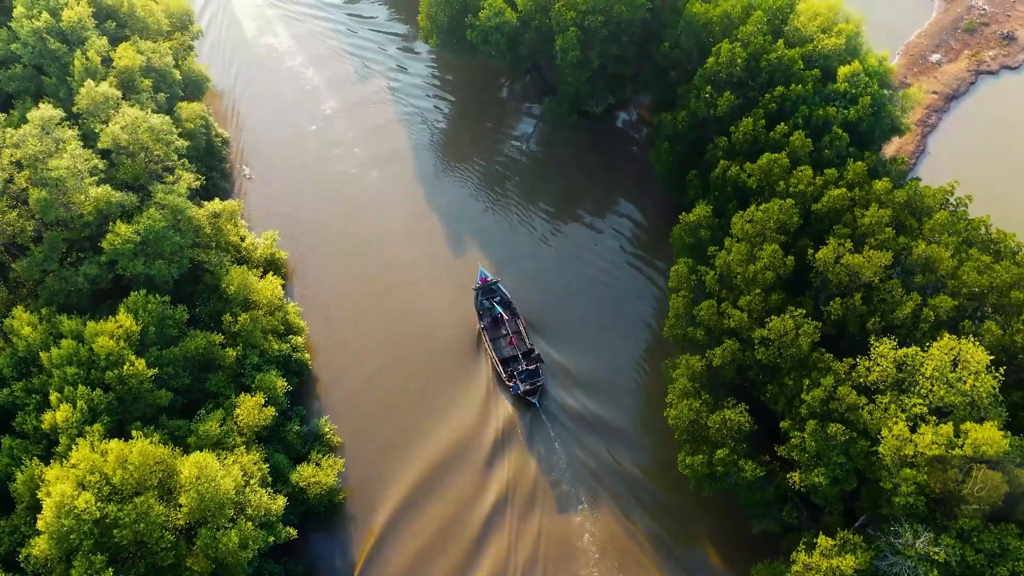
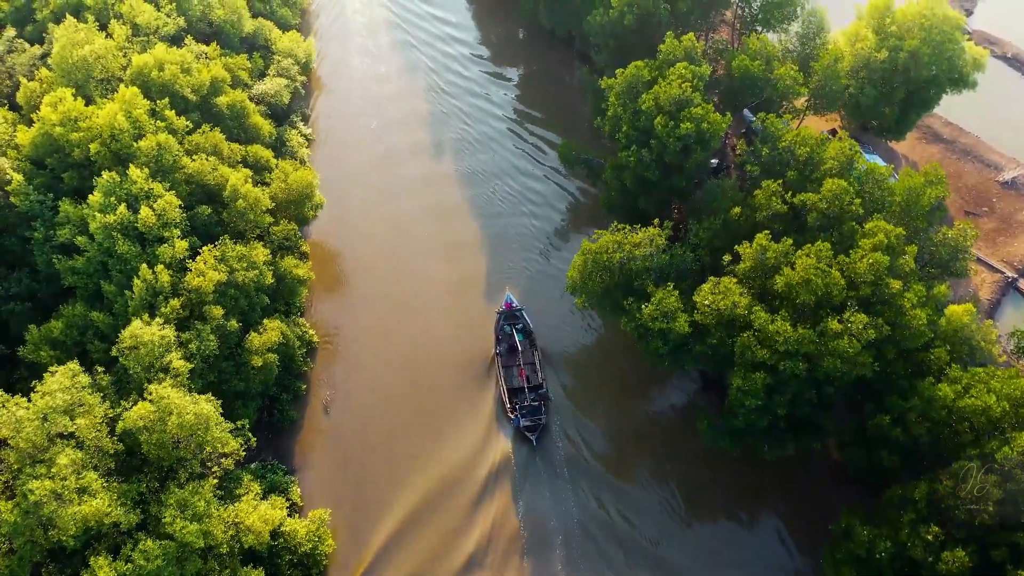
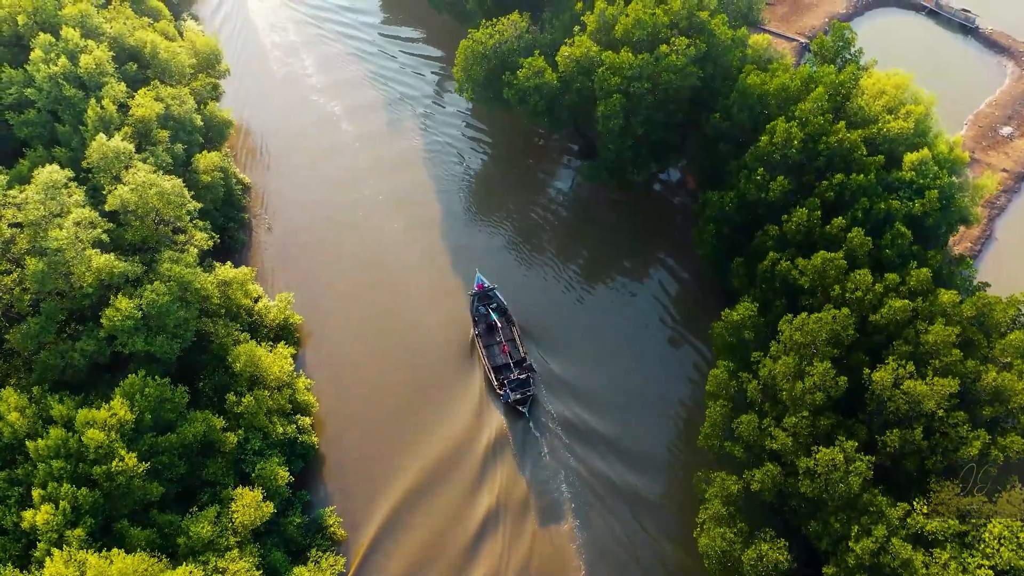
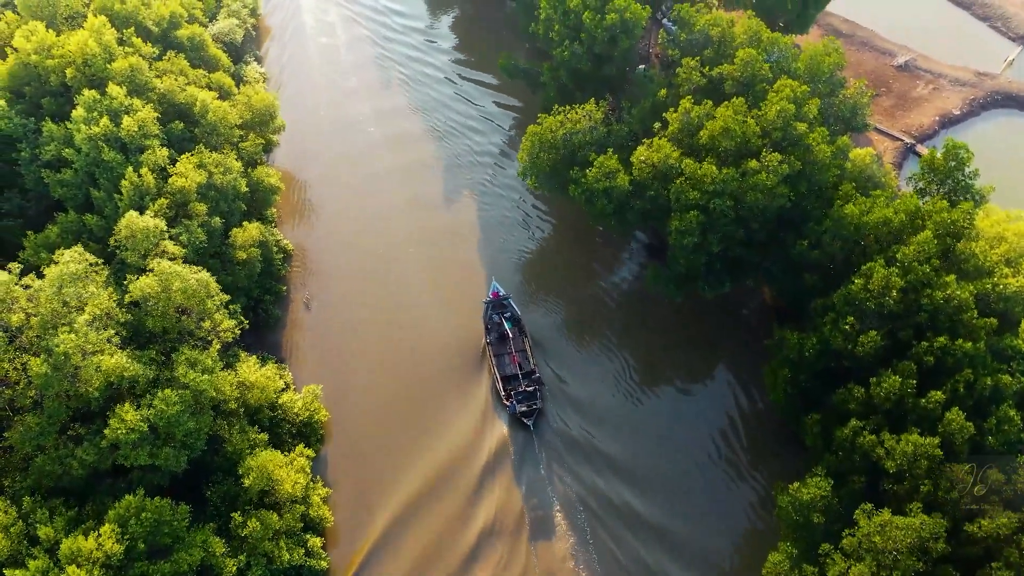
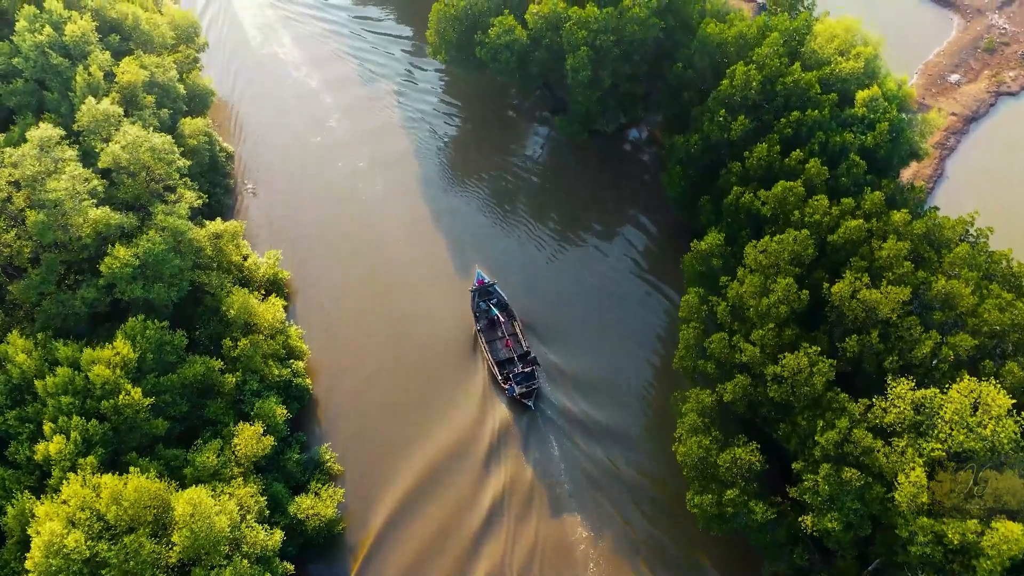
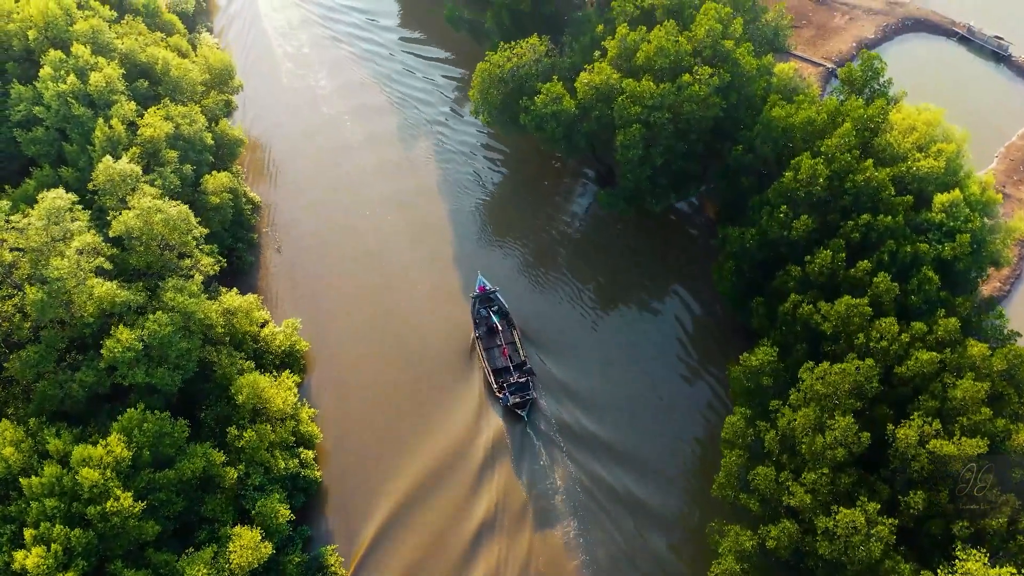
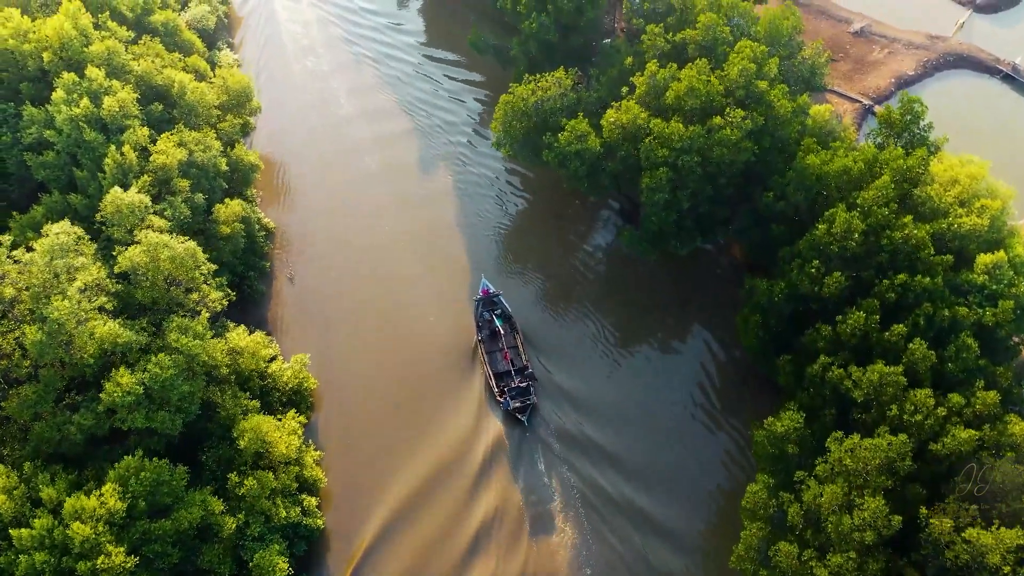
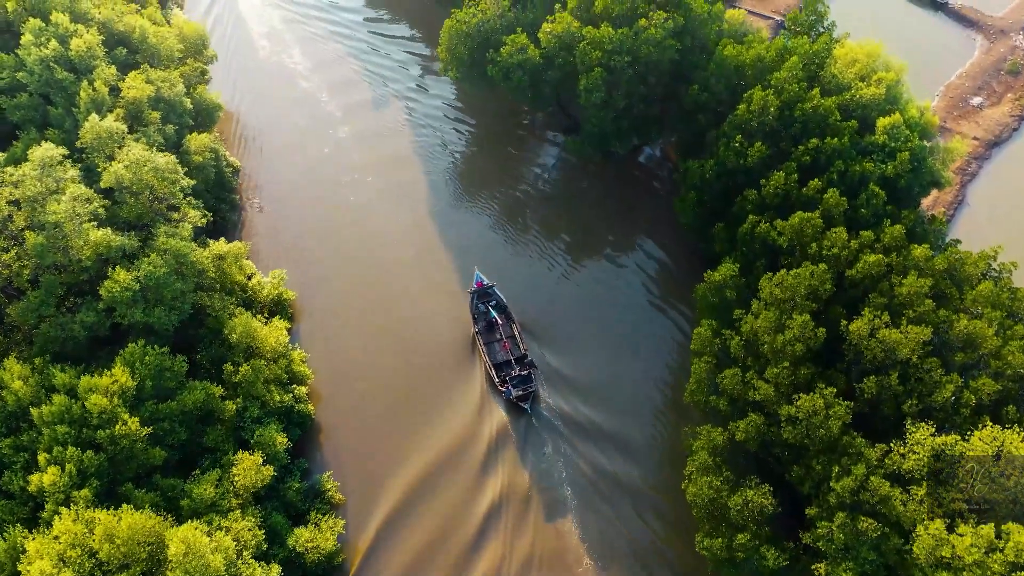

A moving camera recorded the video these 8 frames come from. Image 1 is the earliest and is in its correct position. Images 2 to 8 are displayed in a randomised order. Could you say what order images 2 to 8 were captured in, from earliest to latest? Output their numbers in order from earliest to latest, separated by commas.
5, 8, 3, 6, 7, 4, 2
